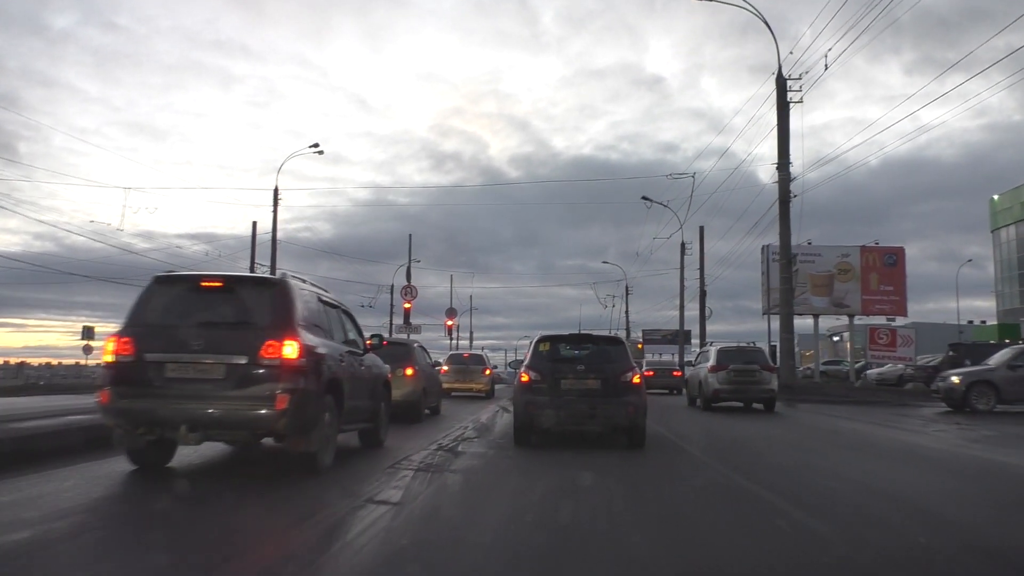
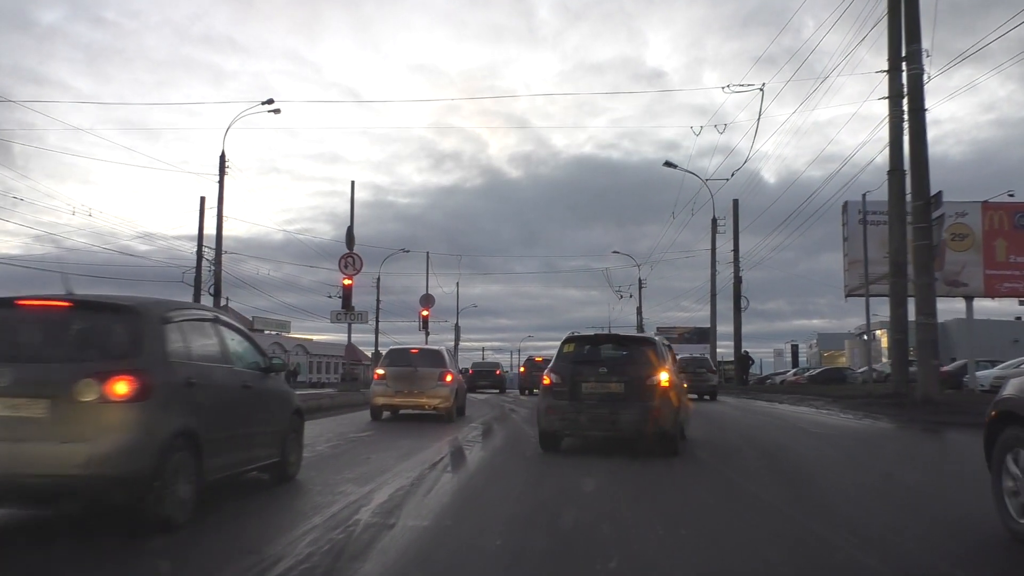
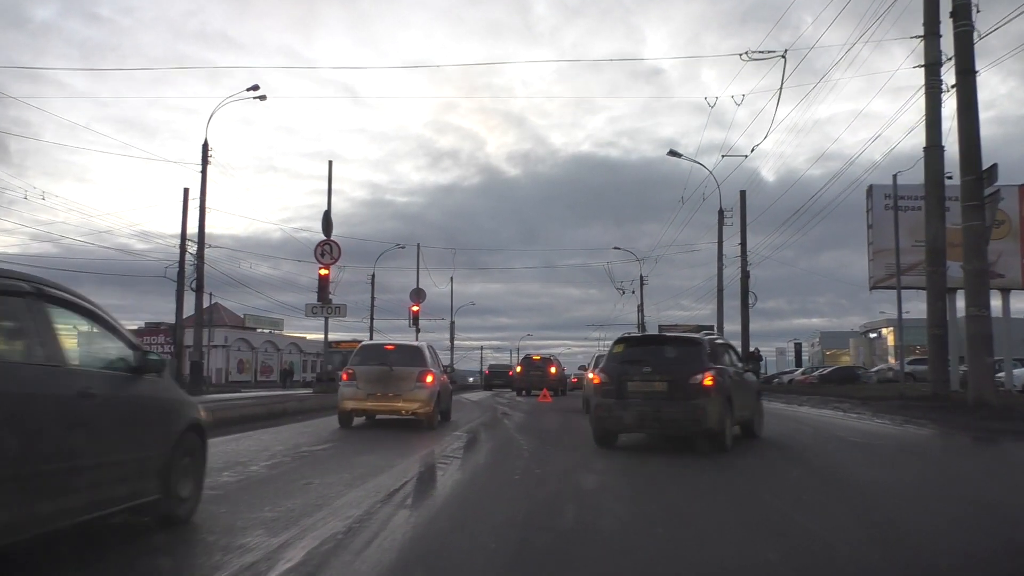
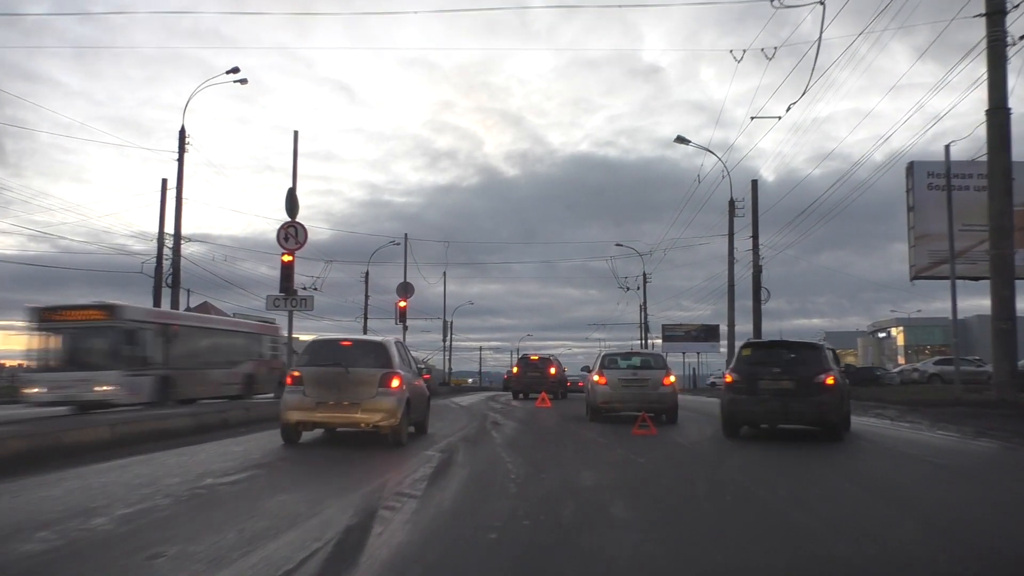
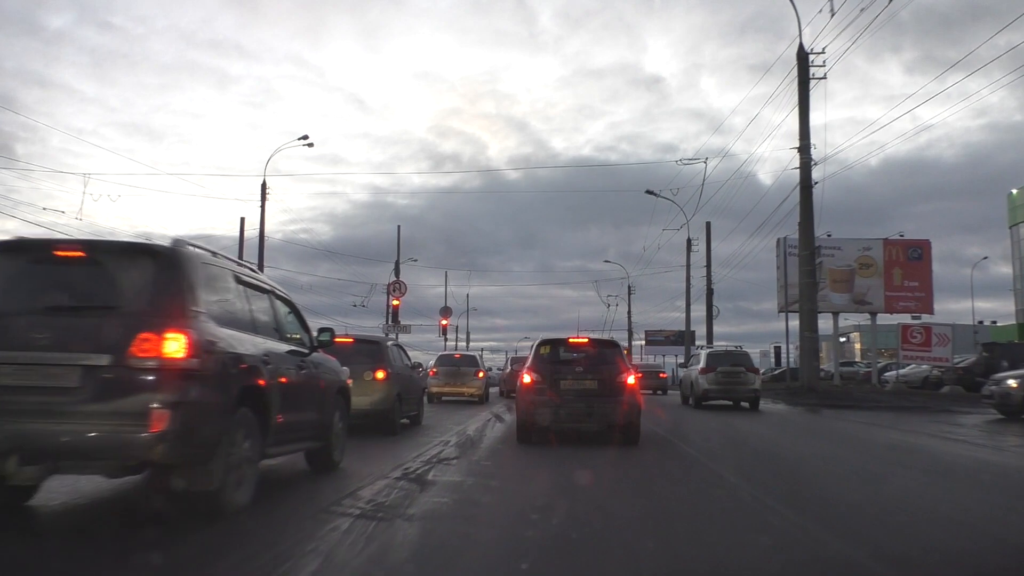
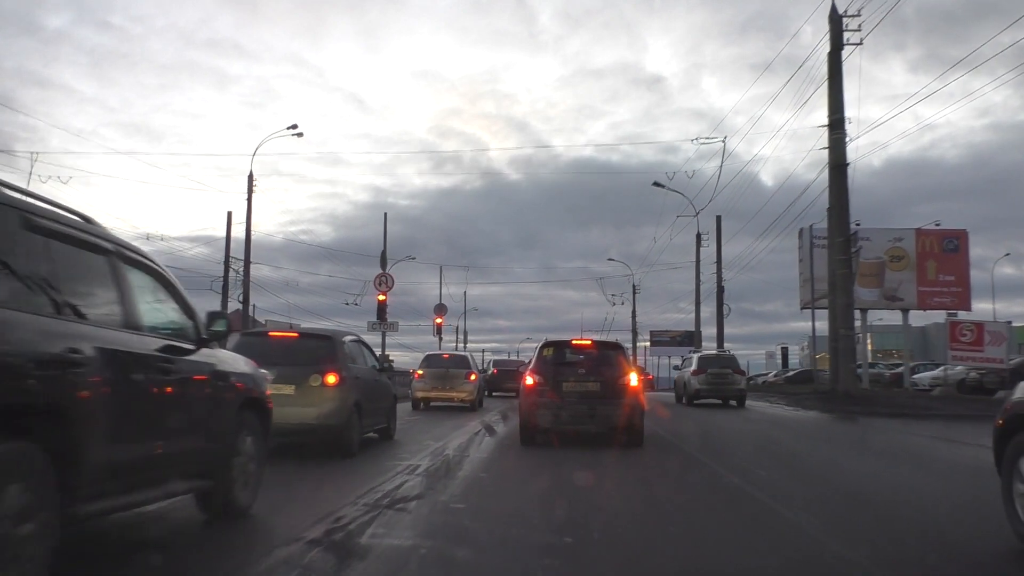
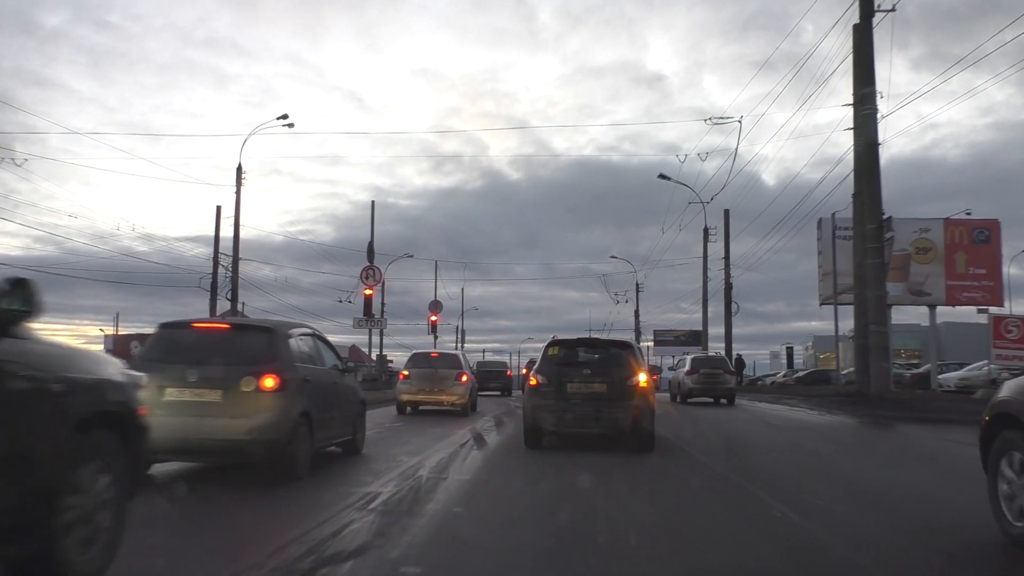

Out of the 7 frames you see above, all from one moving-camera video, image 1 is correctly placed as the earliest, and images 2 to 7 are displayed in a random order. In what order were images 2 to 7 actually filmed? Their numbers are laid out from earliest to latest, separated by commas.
5, 6, 7, 2, 3, 4
